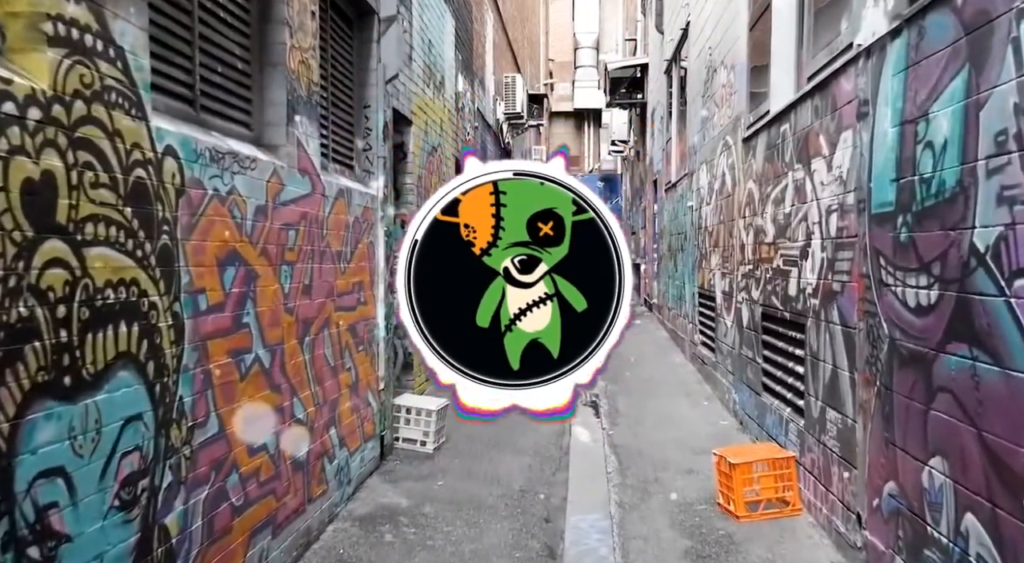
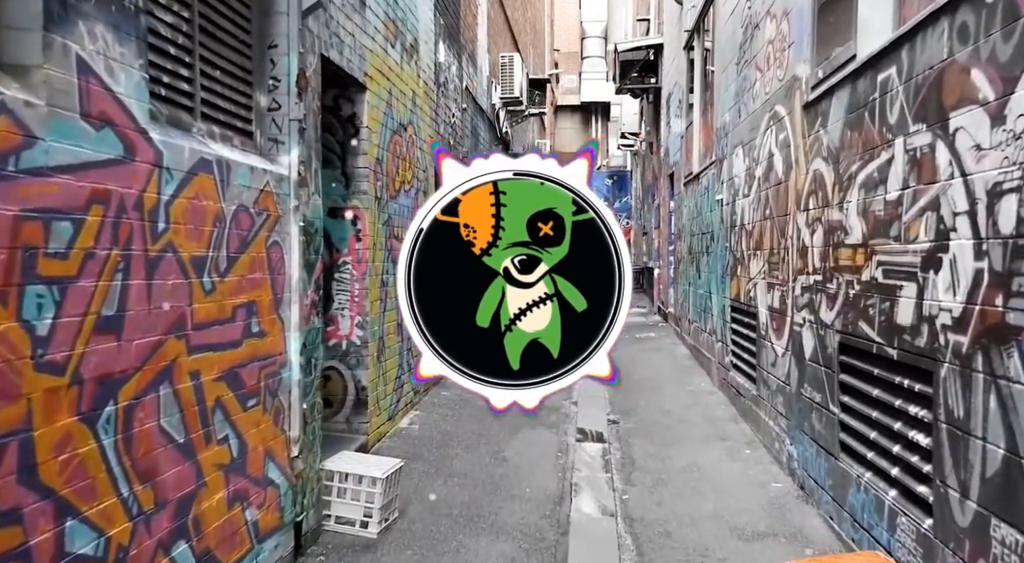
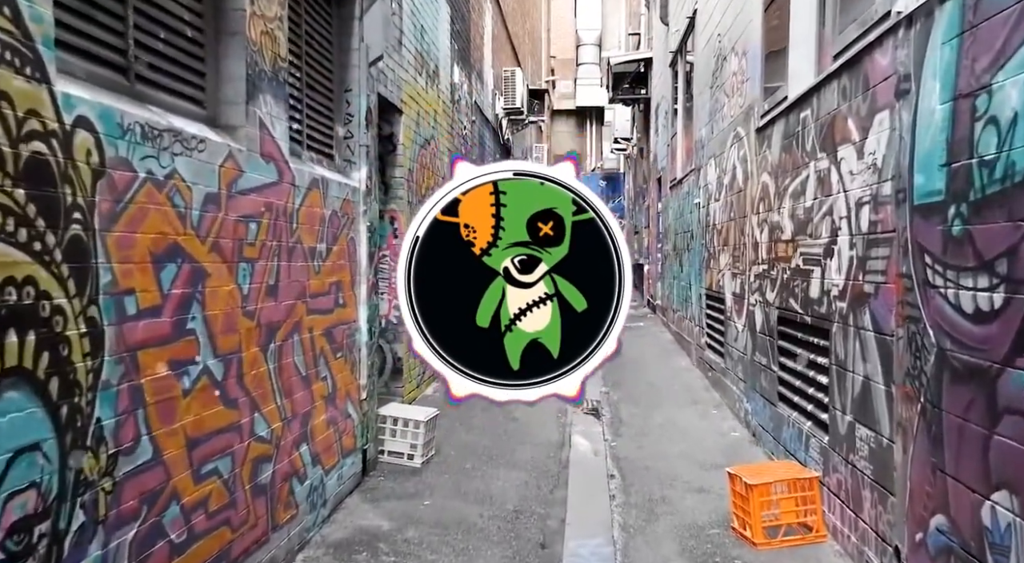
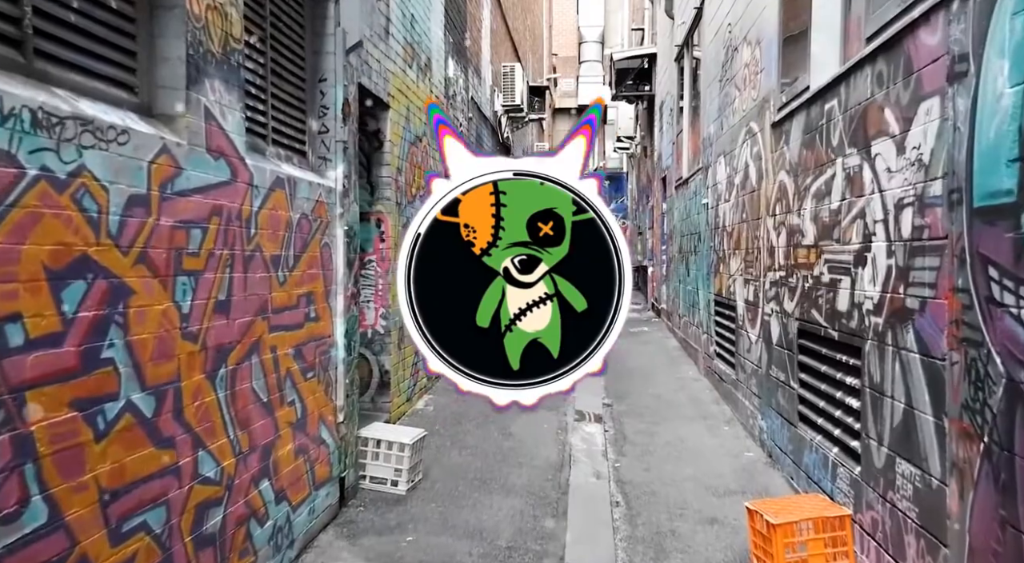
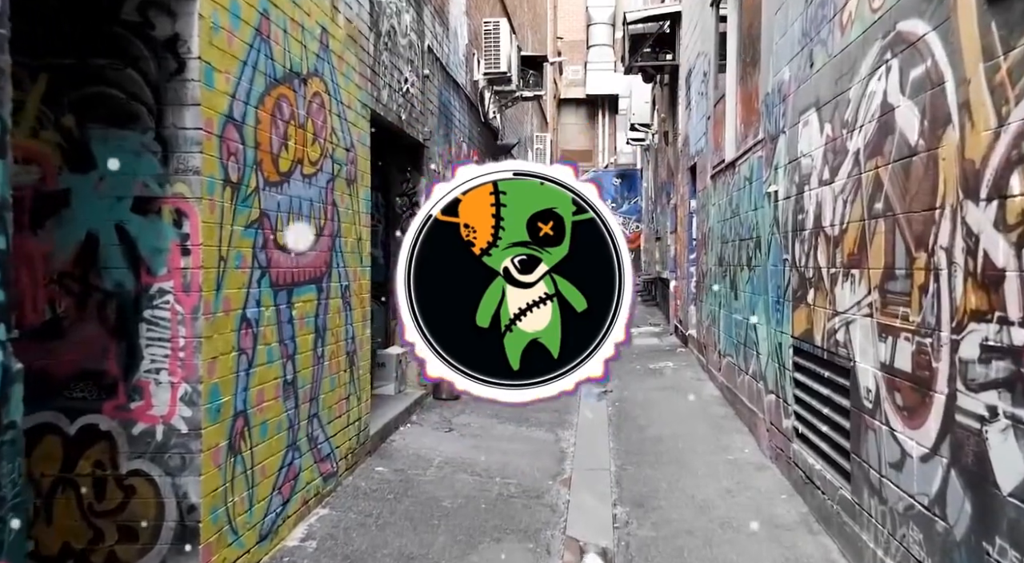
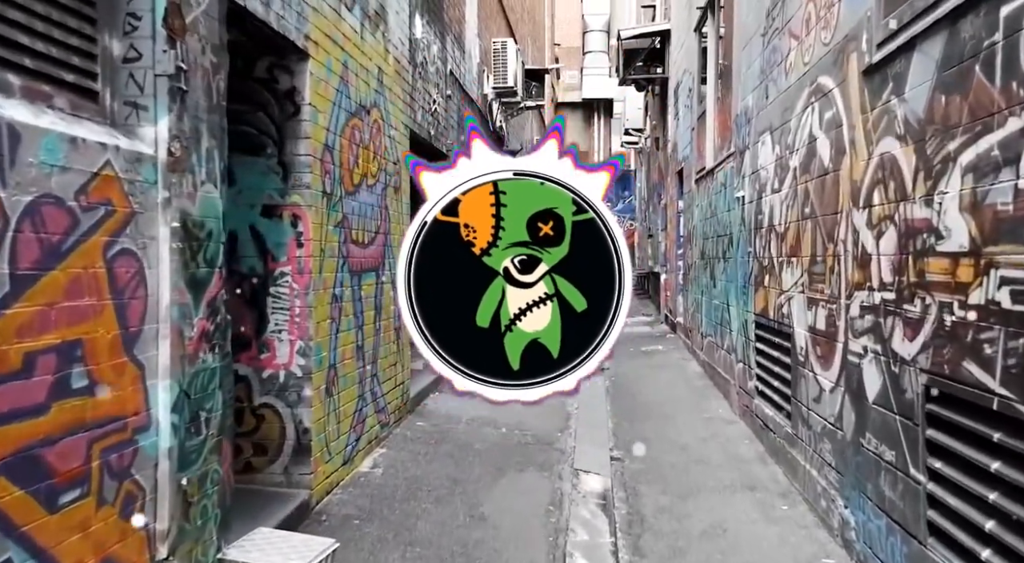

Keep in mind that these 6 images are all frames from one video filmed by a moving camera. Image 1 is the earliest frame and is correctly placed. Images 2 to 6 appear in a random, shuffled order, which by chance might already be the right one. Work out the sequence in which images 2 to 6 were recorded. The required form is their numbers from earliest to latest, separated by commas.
3, 4, 2, 6, 5
